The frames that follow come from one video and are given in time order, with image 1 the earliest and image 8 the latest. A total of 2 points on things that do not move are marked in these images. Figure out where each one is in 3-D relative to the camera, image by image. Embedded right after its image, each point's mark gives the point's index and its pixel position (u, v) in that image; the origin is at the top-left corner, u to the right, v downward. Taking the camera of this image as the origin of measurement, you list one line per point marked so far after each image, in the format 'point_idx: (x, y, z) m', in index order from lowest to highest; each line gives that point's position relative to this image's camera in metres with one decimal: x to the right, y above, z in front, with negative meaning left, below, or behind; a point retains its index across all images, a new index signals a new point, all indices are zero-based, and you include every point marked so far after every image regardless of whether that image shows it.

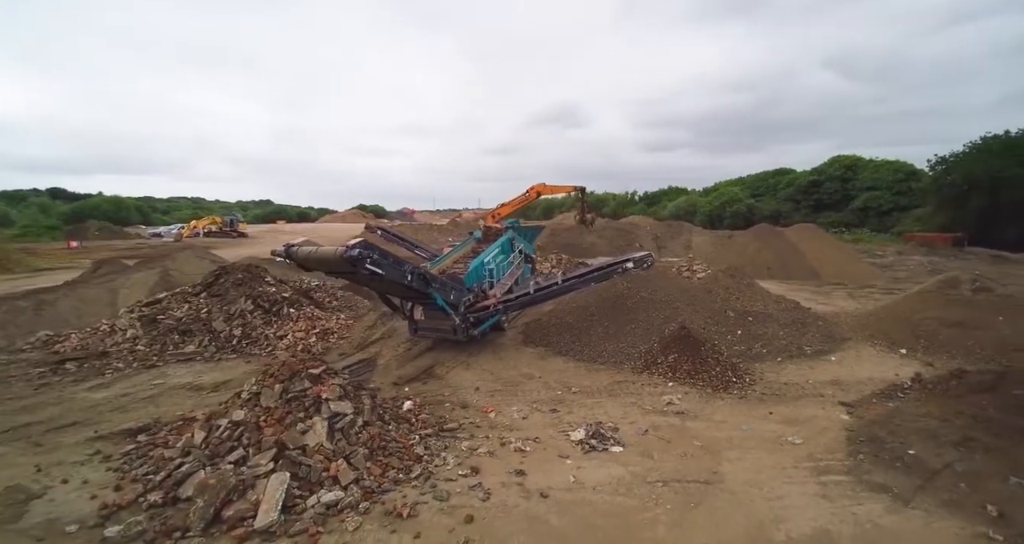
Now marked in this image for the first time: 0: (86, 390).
0: (-5.8, -1.6, +5.8) m
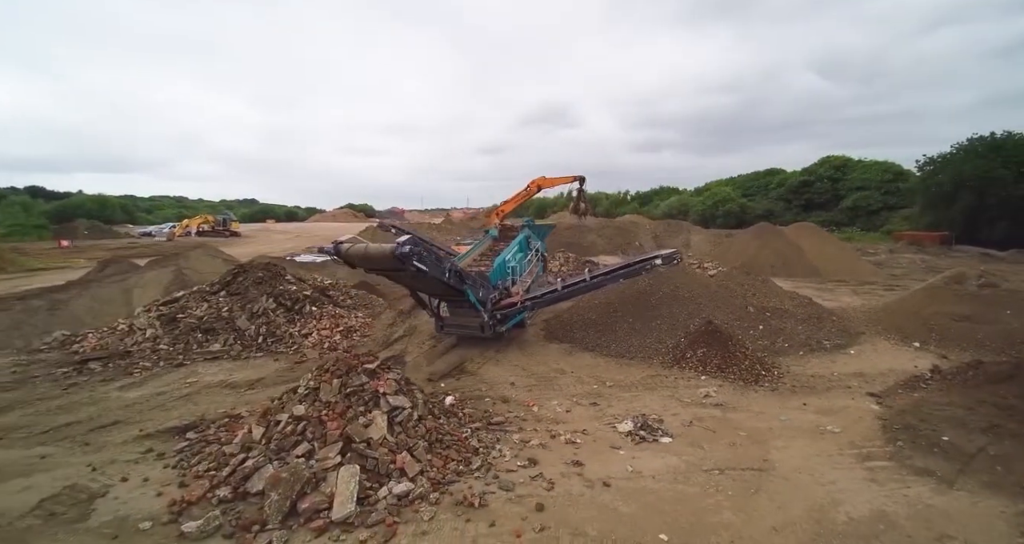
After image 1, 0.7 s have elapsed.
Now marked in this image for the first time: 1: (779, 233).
0: (-5.3, -1.6, +5.8) m
1: (+11.1, +1.6, +17.8) m
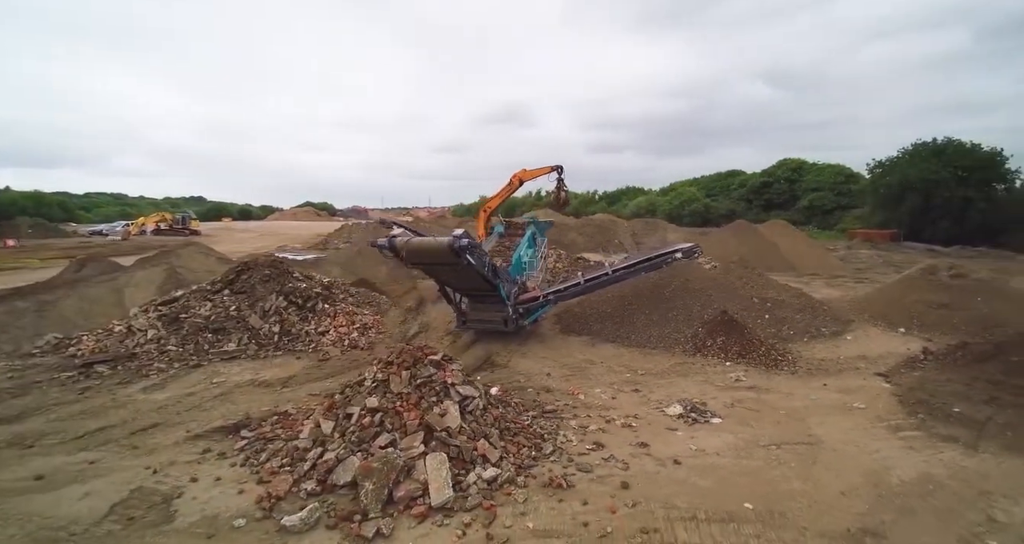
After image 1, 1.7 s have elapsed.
0: (-4.8, -1.5, +5.5) m
1: (+10.7, +1.8, +18.8) m
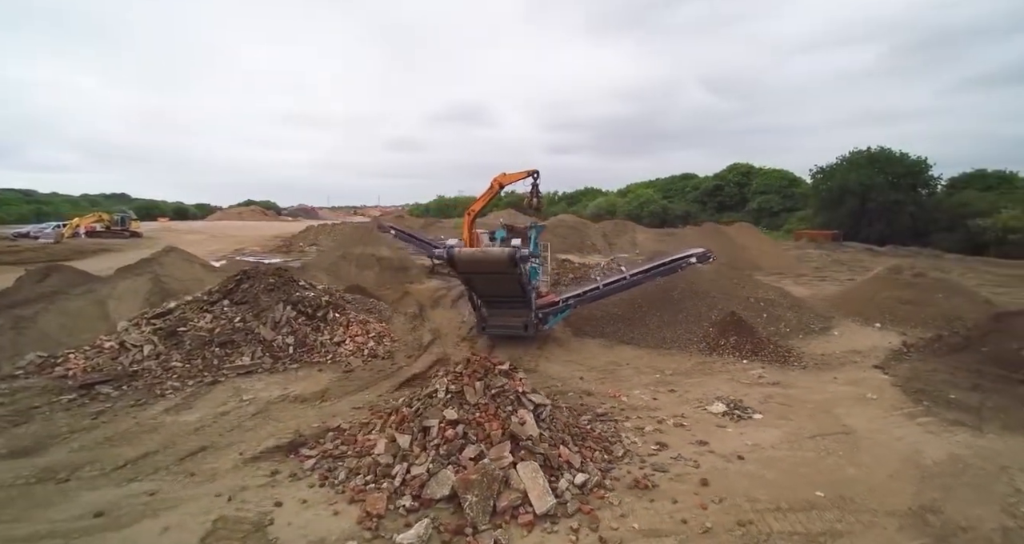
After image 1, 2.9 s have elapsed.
0: (-4.2, -1.7, +5.1) m
1: (+9.8, +1.9, +19.9) m
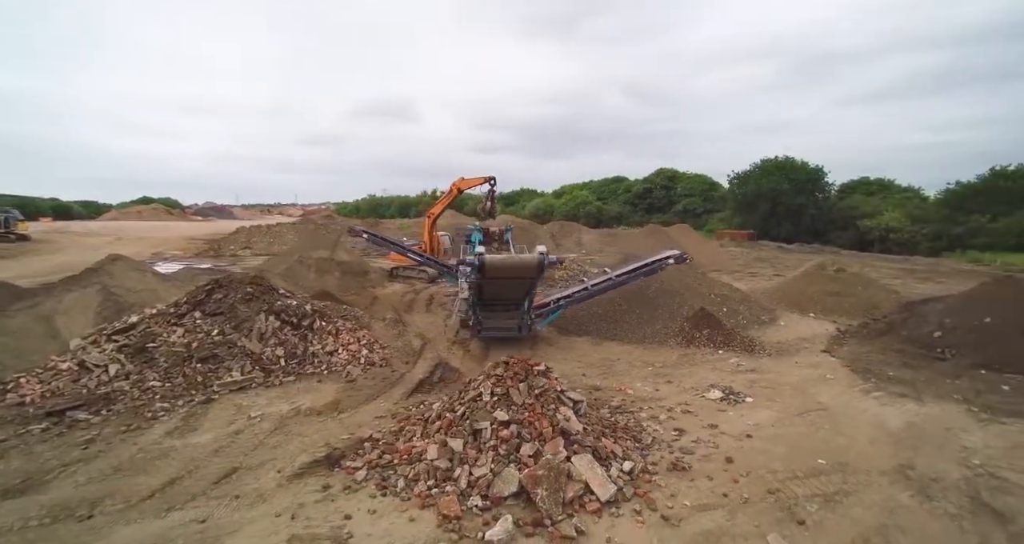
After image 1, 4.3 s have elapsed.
0: (-3.8, -1.8, +4.7) m
1: (+7.7, +2.0, +21.5) m
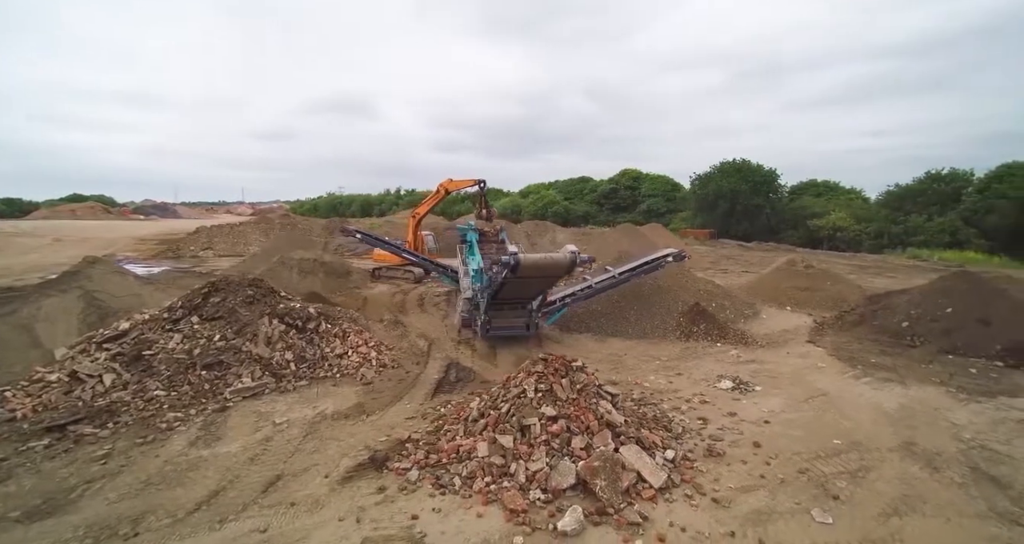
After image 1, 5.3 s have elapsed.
0: (-3.4, -1.9, +4.5) m
1: (+6.6, +2.1, +22.2) m
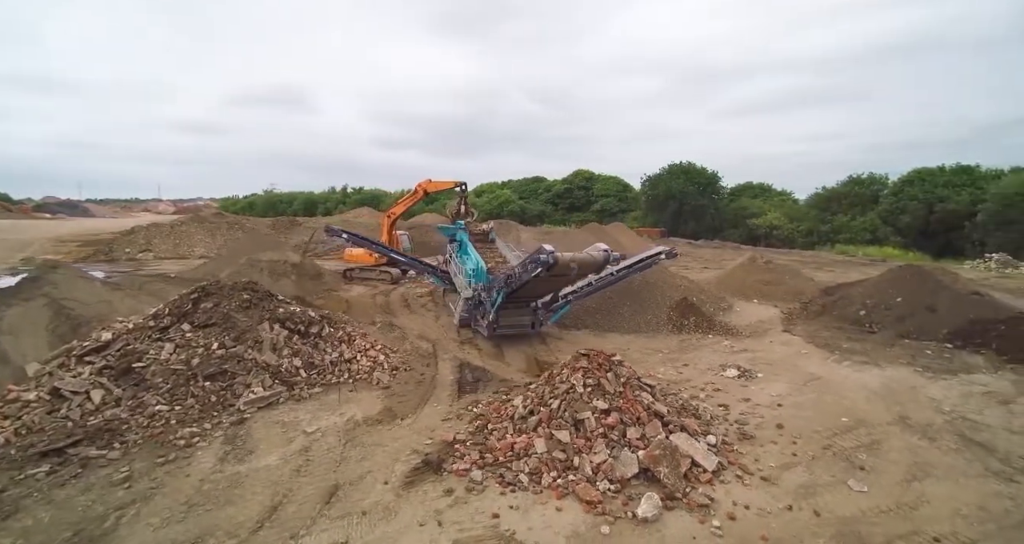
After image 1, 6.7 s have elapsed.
0: (-2.8, -1.9, +4.2) m
1: (+4.9, +2.2, +22.9) m
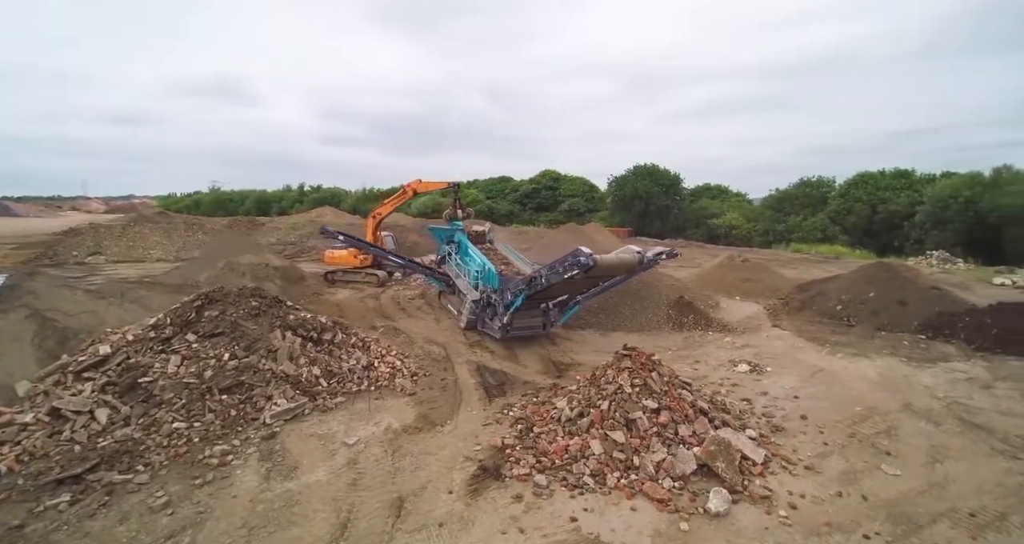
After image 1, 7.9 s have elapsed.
0: (-2.2, -2.0, +4.0) m
1: (+3.8, +2.2, +23.3) m
